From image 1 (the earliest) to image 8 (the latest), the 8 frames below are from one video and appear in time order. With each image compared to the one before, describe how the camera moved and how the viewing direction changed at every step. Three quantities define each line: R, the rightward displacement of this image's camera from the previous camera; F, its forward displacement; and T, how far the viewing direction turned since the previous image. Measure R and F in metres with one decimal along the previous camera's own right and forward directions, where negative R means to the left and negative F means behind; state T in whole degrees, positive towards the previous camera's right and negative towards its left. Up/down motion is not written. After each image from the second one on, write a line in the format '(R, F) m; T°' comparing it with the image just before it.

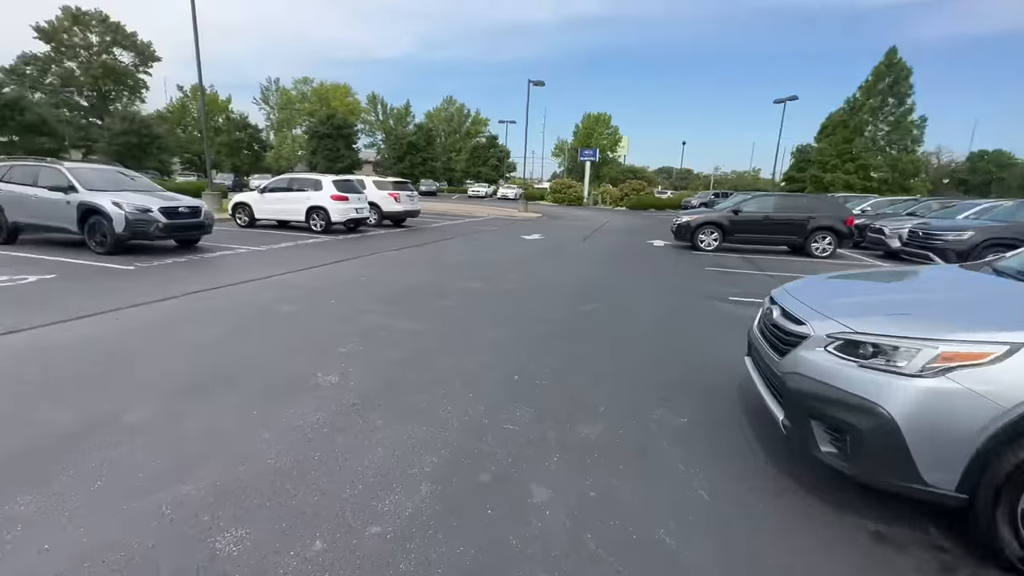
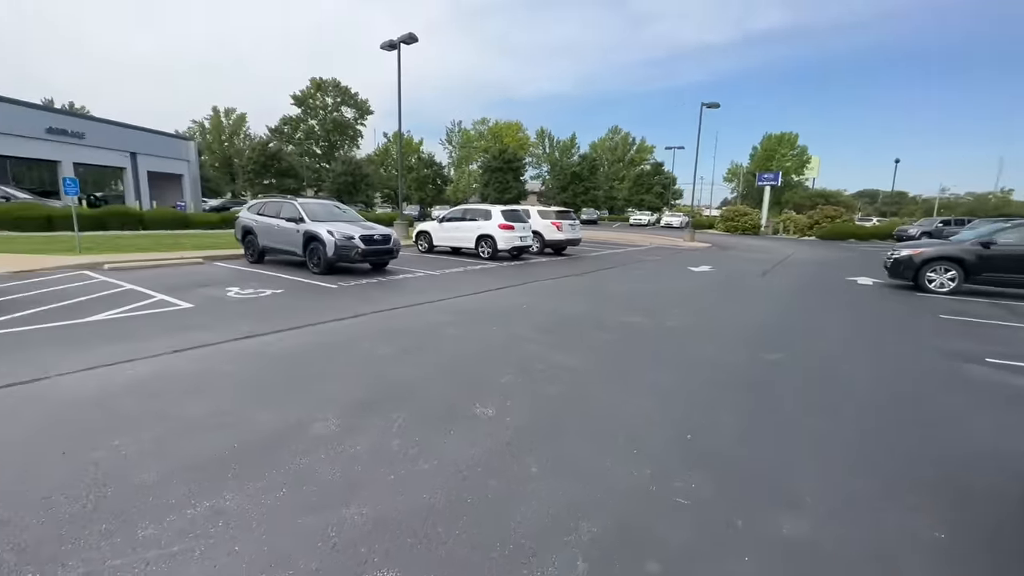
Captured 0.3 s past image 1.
(-0.1, +0.3) m; -19°
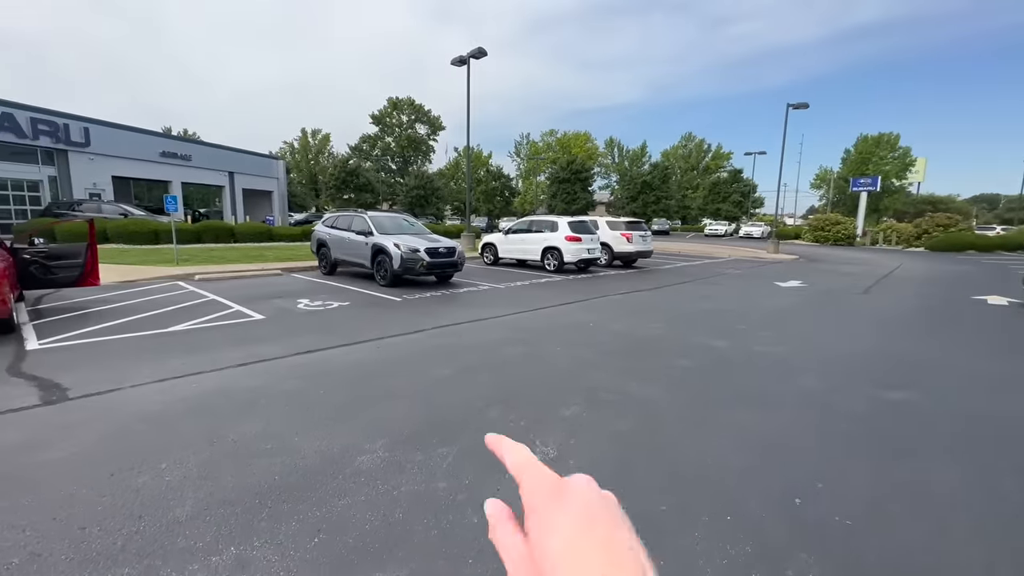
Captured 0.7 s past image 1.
(0.0, +0.5) m; -8°
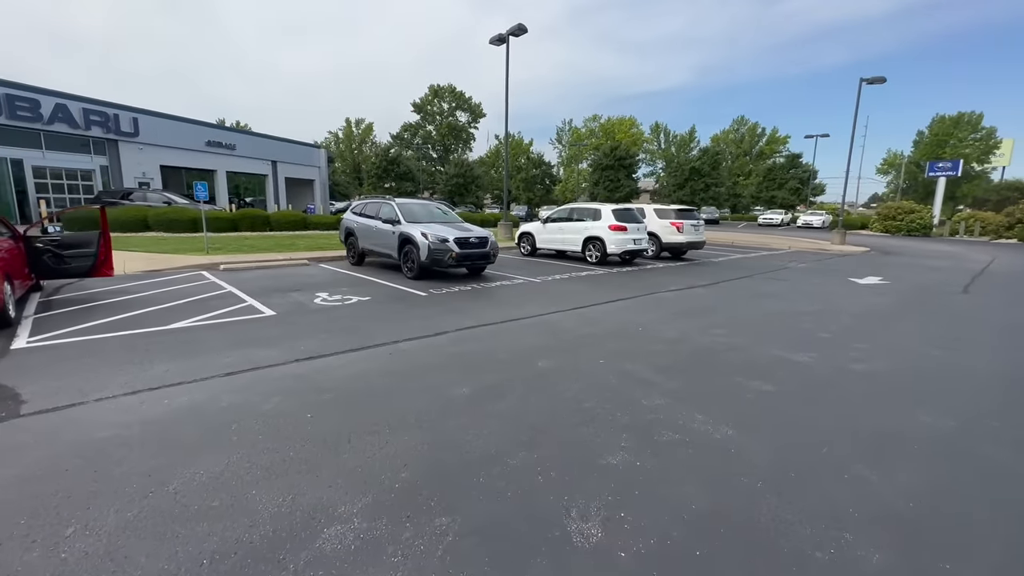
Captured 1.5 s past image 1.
(+0.1, +1.1) m; -5°
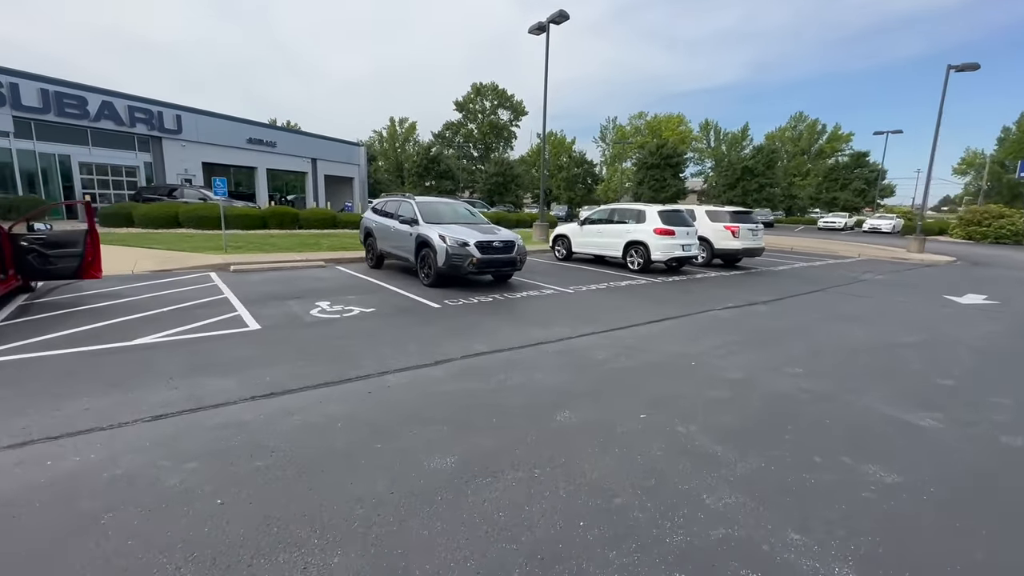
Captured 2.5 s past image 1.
(+0.2, +1.3) m; -5°
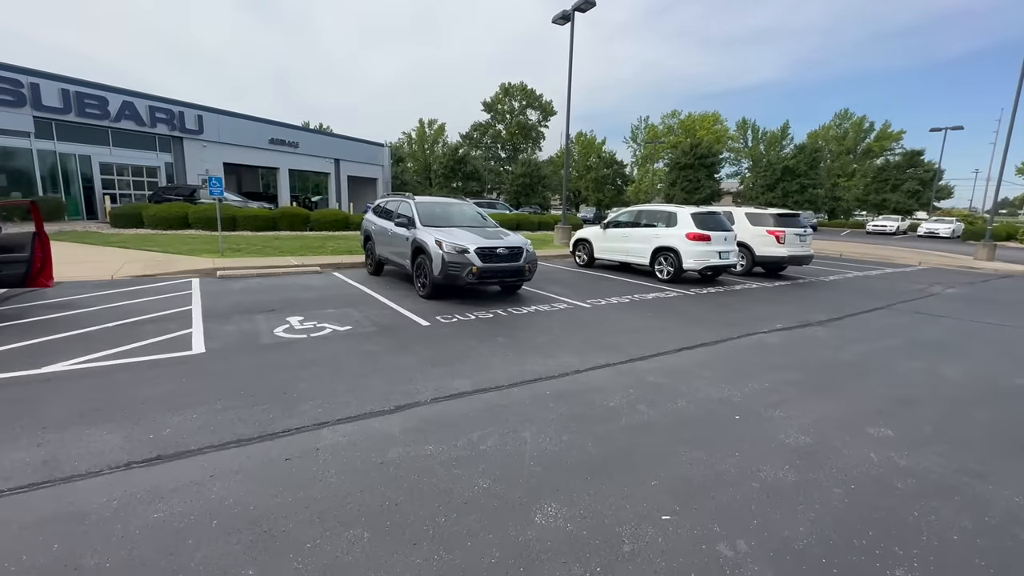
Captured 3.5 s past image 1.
(+0.4, +1.3) m; -4°
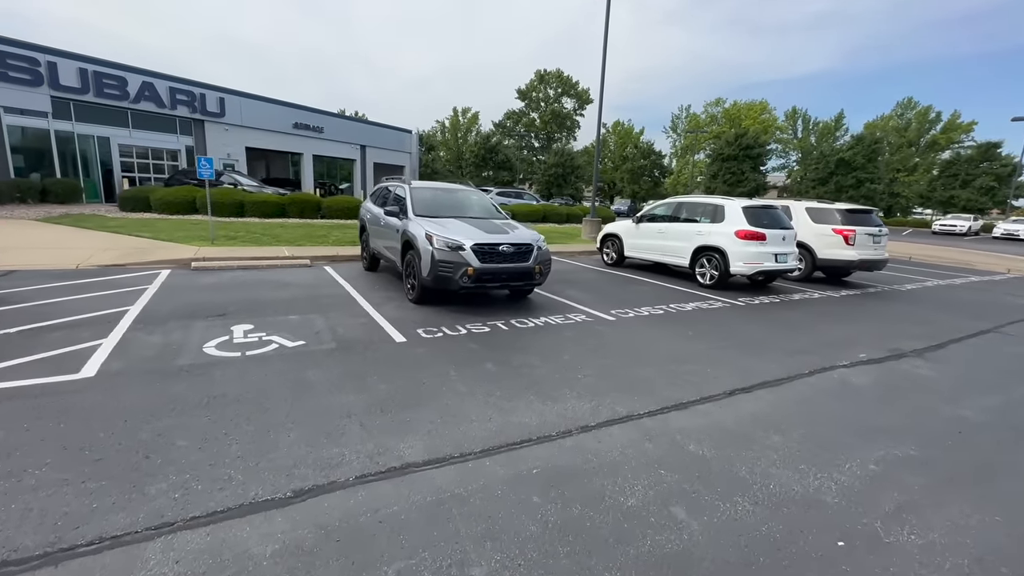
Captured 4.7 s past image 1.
(+0.4, +1.5) m; -4°
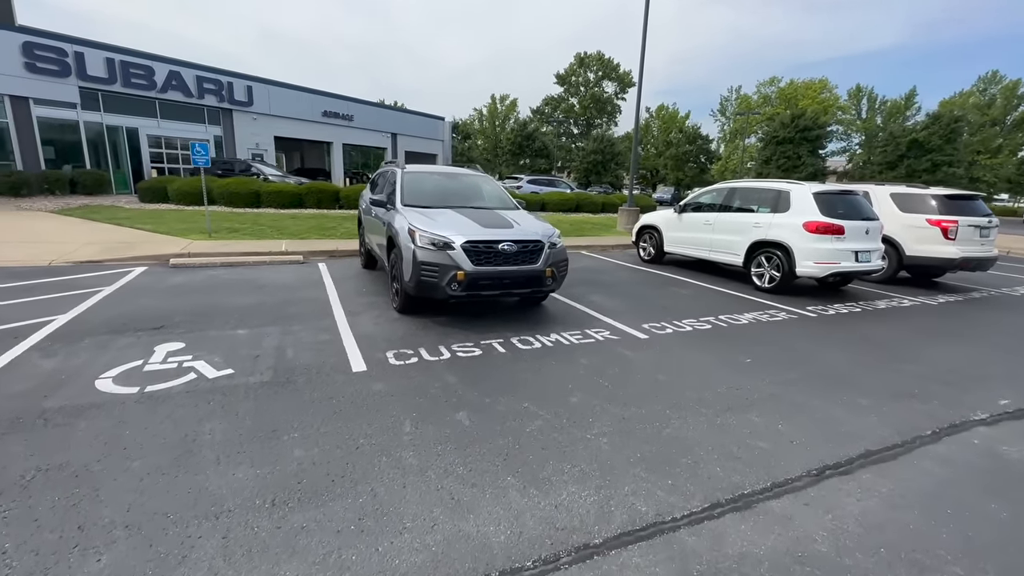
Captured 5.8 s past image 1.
(+0.4, +1.4) m; -5°
